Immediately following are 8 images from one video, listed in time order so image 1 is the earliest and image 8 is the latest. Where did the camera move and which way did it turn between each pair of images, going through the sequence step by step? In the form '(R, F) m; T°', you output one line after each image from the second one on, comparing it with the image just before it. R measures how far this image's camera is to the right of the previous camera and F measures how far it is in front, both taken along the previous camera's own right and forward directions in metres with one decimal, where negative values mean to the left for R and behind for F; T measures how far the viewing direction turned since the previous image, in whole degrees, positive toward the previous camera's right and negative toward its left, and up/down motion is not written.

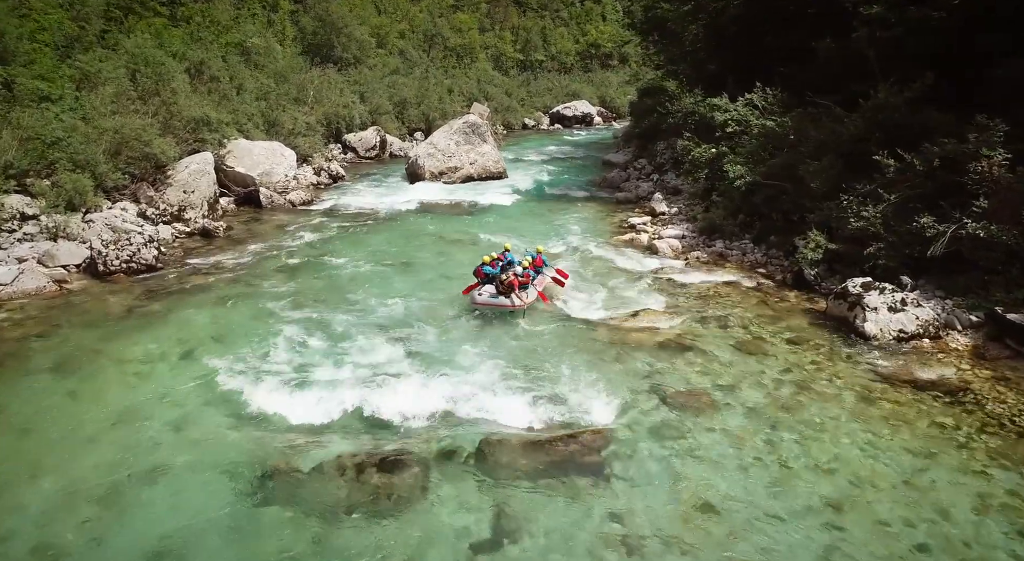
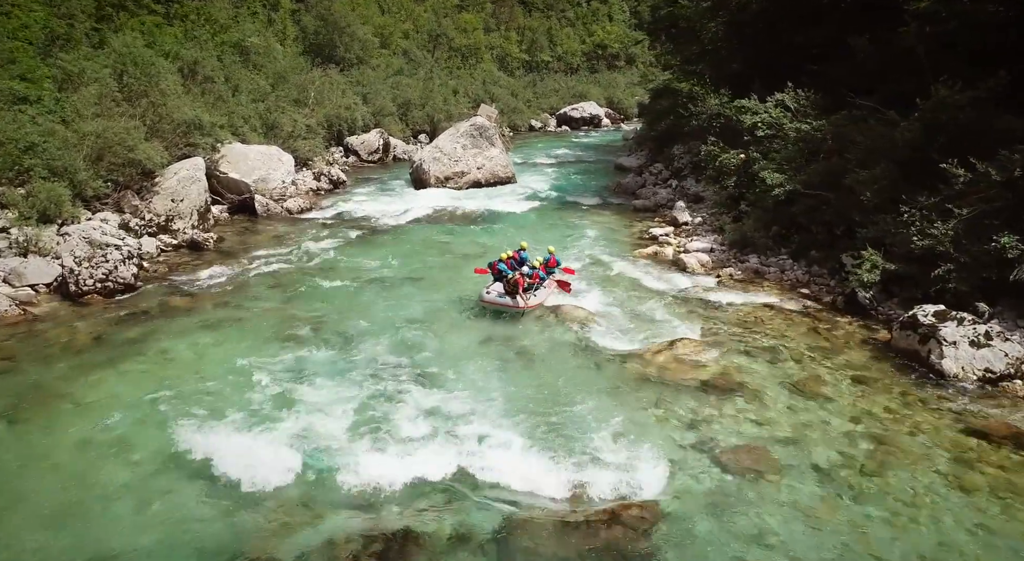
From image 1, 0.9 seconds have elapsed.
(-0.2, +1.3) m; 0°
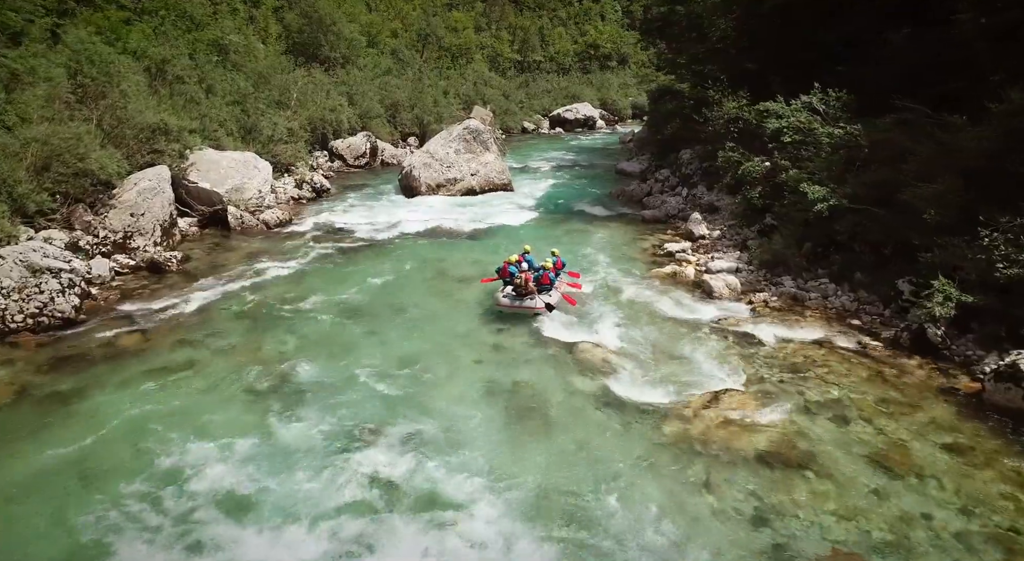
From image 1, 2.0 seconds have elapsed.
(-0.3, +1.7) m; +1°
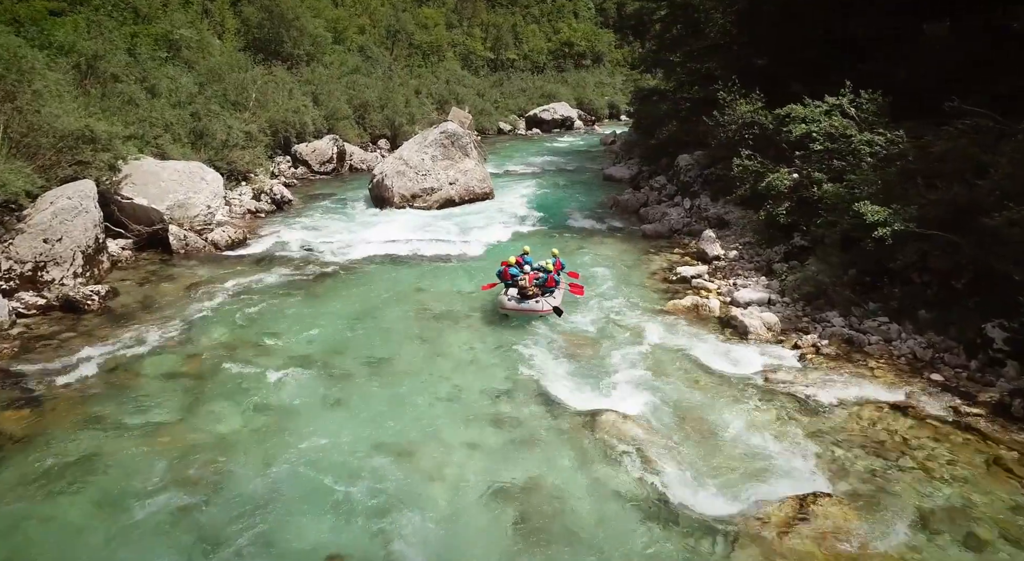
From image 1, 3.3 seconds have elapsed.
(-0.4, +2.2) m; +2°
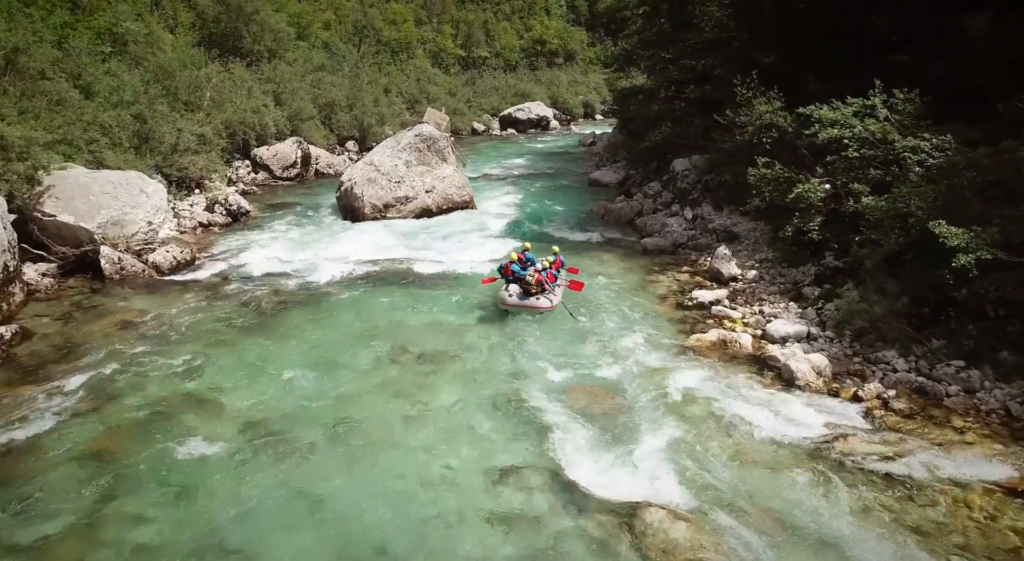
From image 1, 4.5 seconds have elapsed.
(-0.4, +1.9) m; +3°
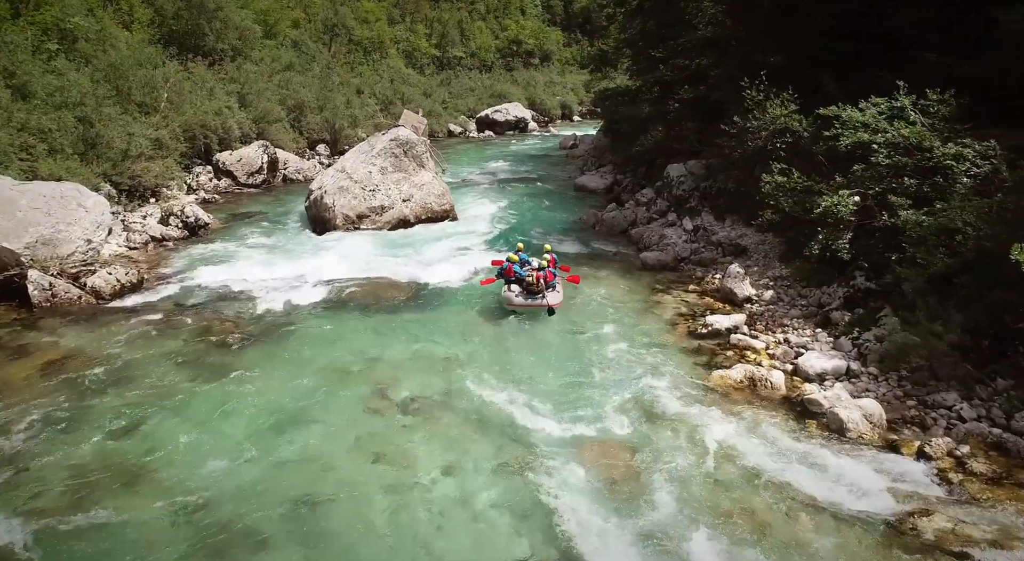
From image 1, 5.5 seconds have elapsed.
(-0.3, +1.5) m; +2°
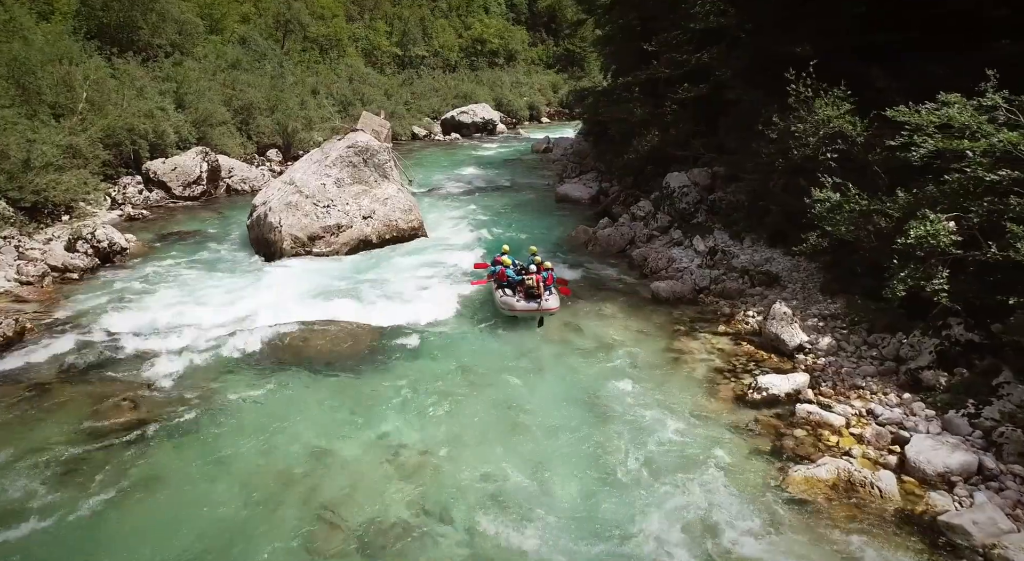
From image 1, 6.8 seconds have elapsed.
(-0.4, +2.6) m; +3°
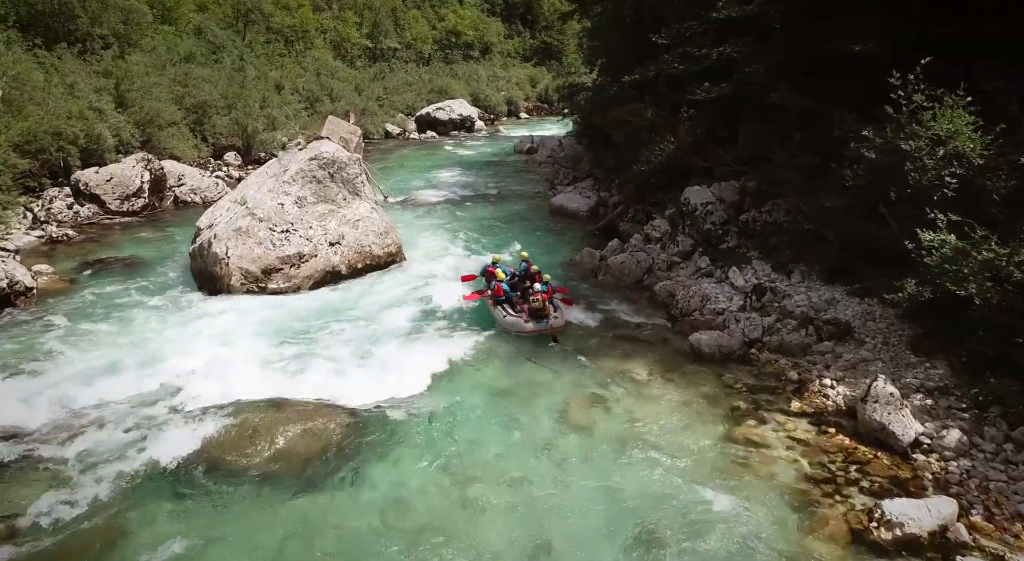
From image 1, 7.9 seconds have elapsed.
(-0.5, +2.6) m; +2°
